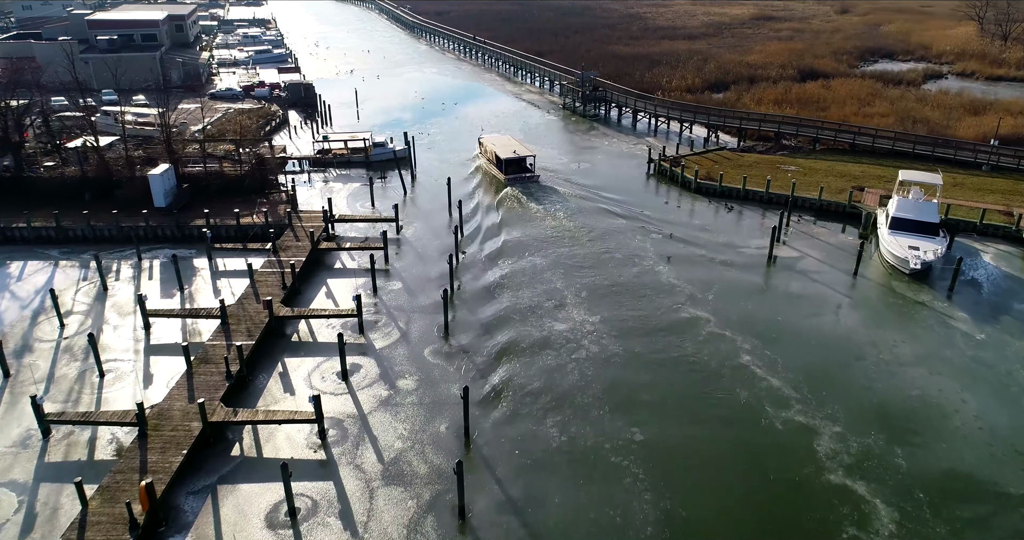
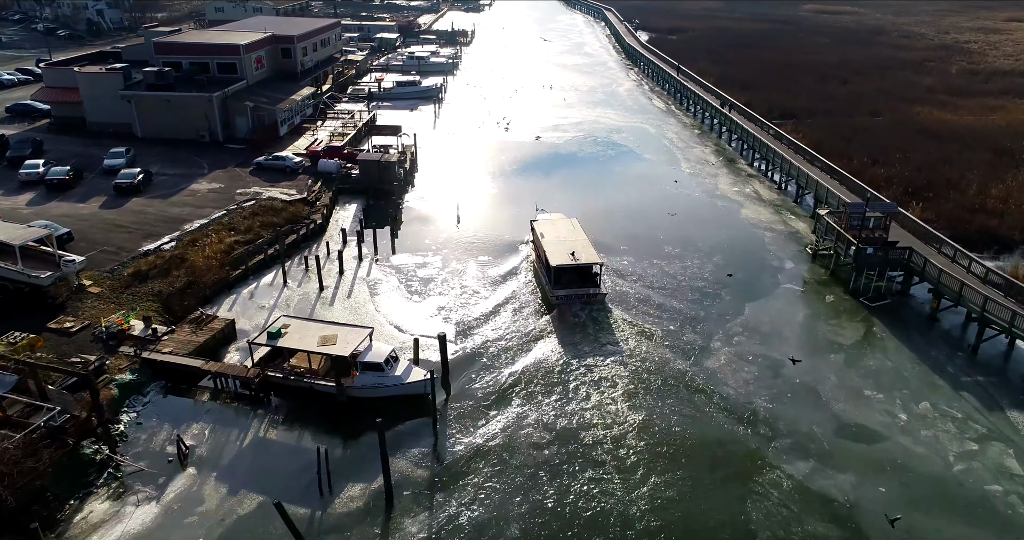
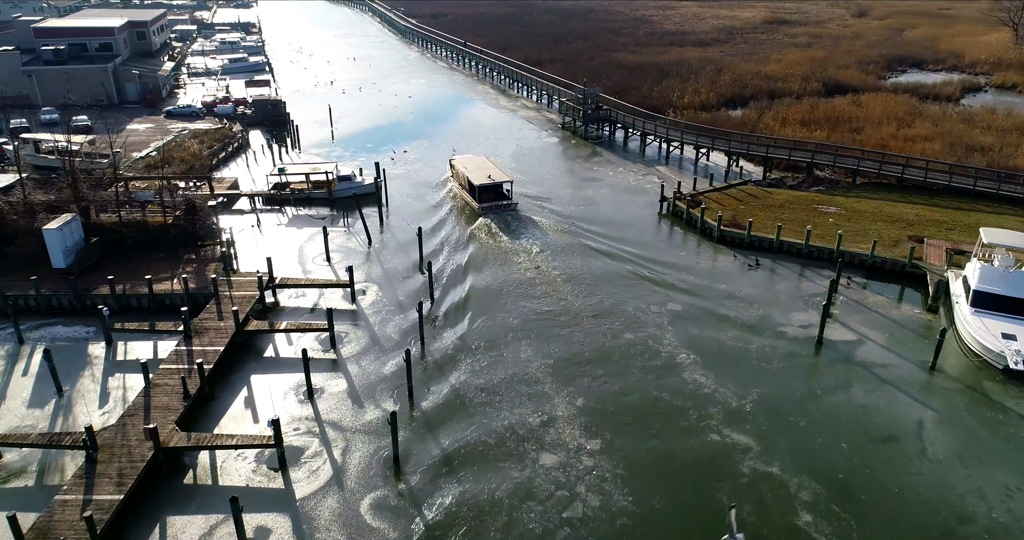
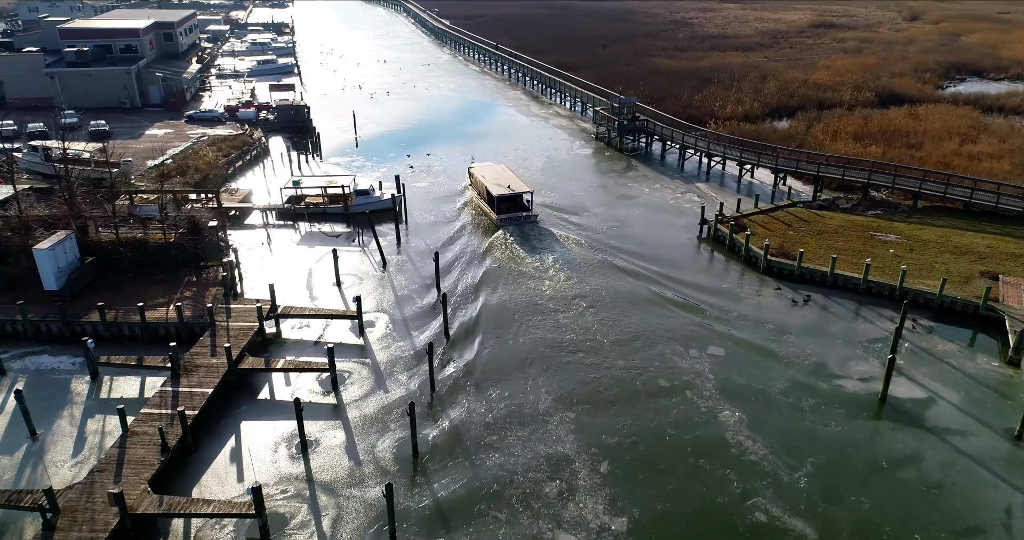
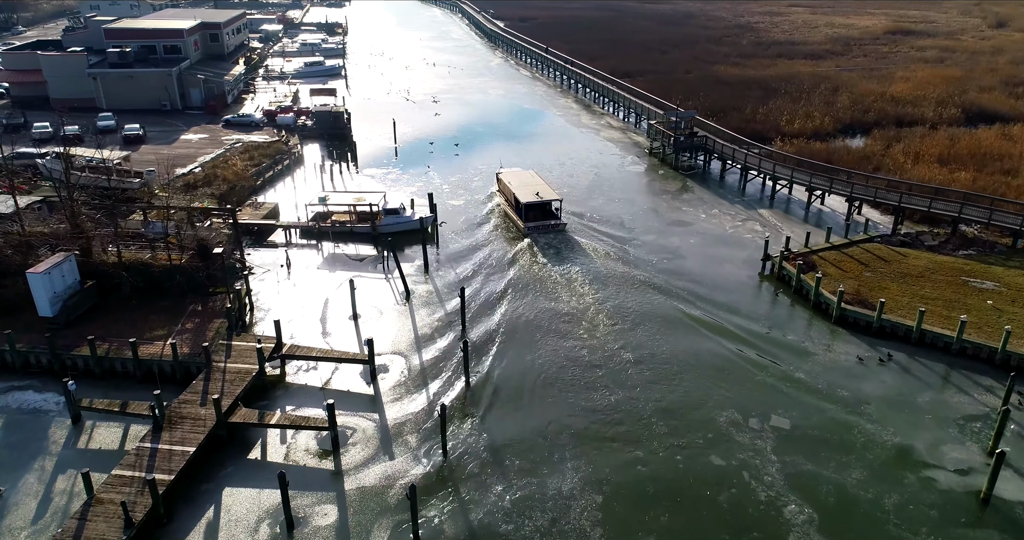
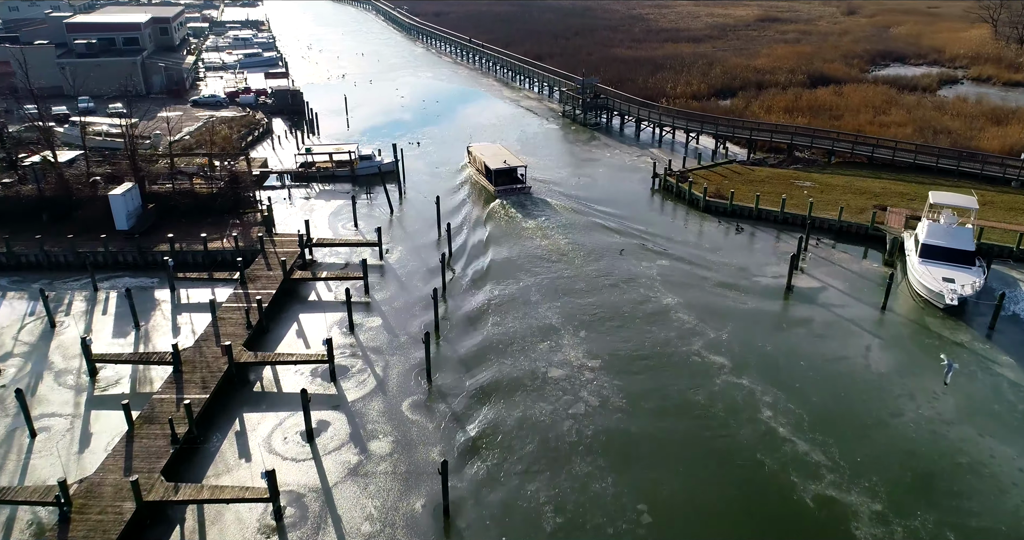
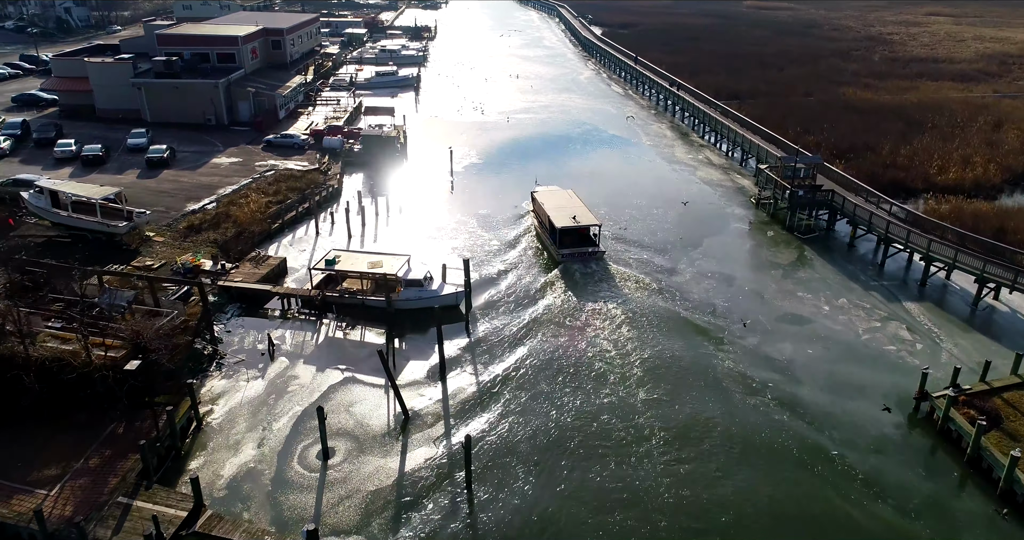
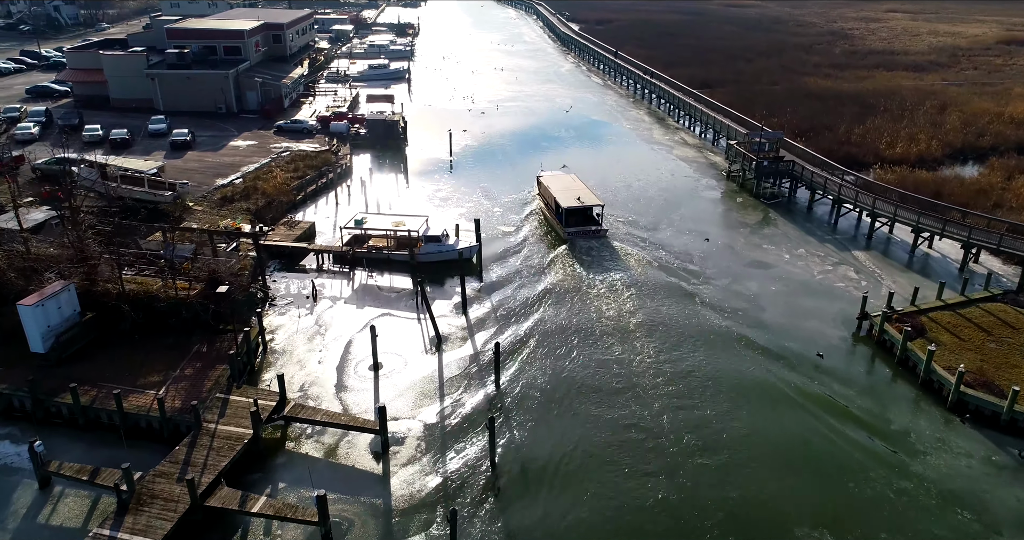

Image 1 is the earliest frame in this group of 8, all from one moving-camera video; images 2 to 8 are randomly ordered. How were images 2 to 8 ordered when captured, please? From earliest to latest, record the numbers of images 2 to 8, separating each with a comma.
6, 3, 4, 5, 8, 7, 2
